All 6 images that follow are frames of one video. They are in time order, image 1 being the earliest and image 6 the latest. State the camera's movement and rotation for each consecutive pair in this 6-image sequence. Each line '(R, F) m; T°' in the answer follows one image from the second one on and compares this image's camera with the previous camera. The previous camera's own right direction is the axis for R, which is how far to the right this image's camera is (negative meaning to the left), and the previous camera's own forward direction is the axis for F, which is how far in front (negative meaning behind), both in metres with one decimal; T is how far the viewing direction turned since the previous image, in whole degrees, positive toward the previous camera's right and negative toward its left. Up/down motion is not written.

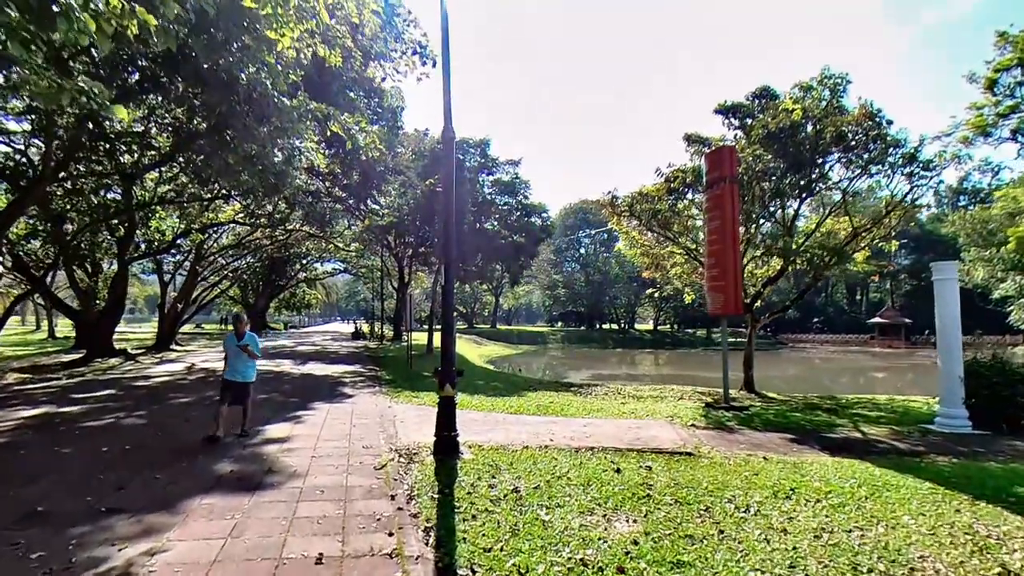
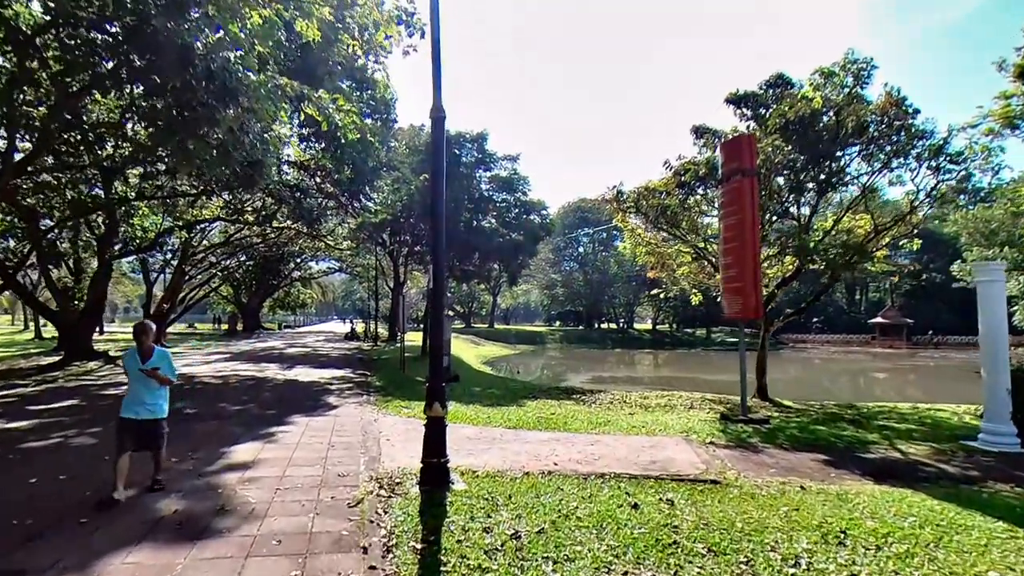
(0.0, +0.9) m; 0°
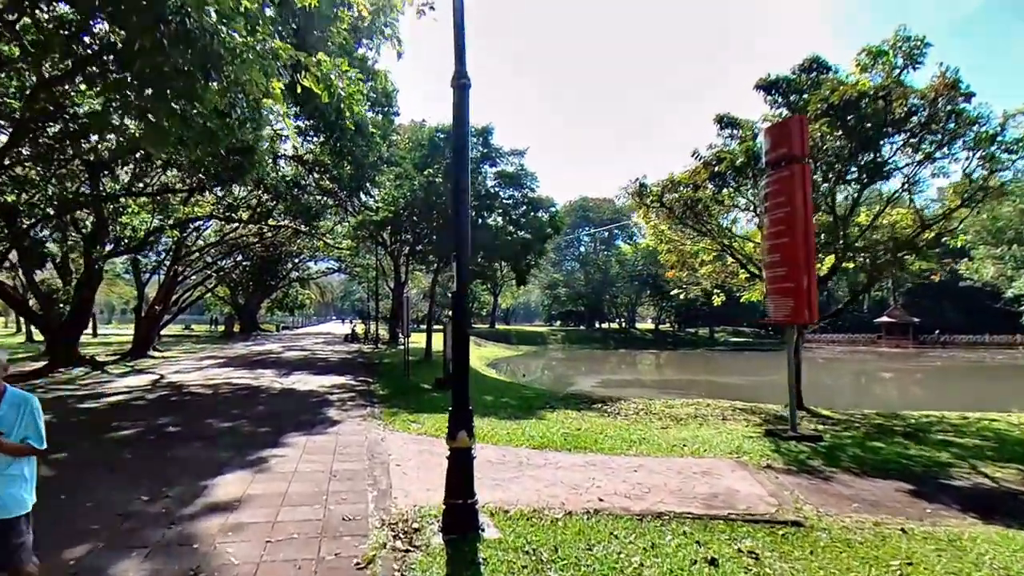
(-0.3, +1.0) m; 0°
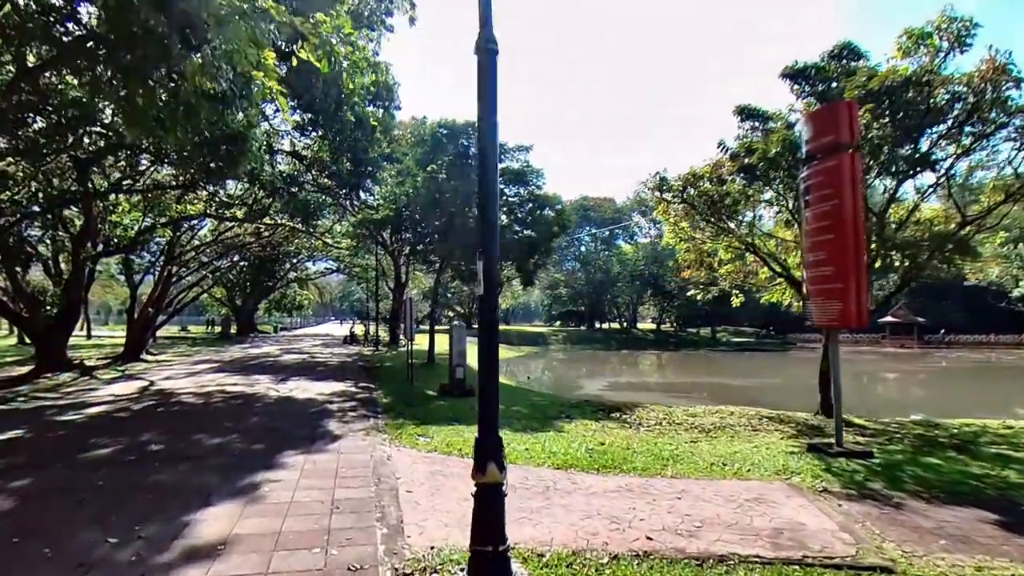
(-0.3, +0.8) m; 0°
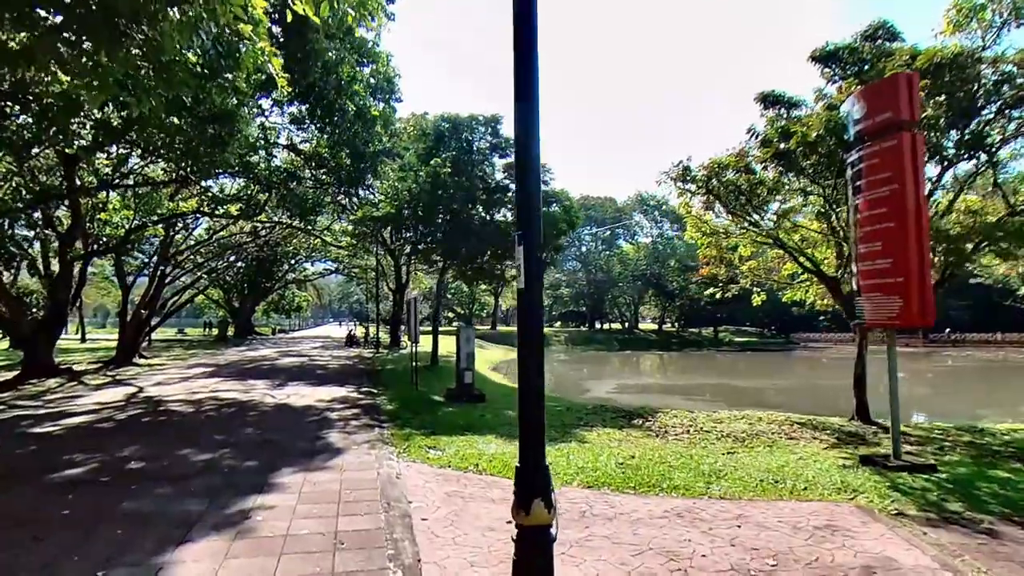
(-0.3, +0.8) m; 0°
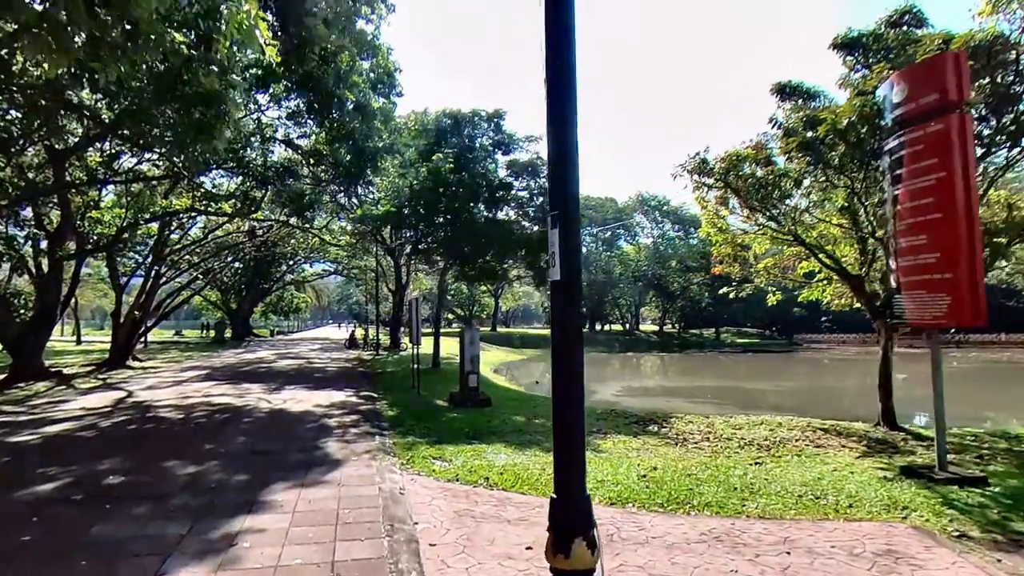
(-0.2, +0.5) m; 0°
